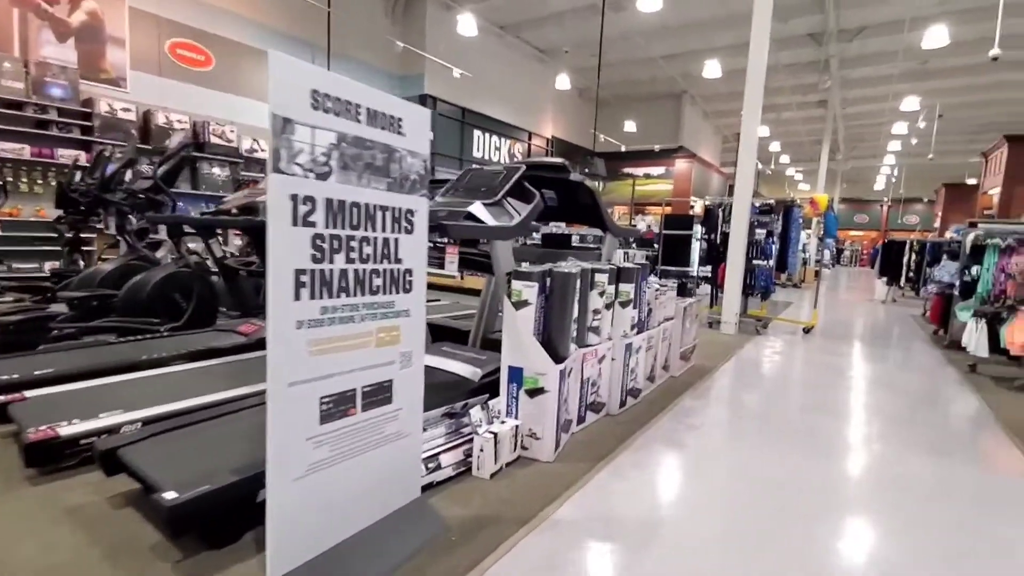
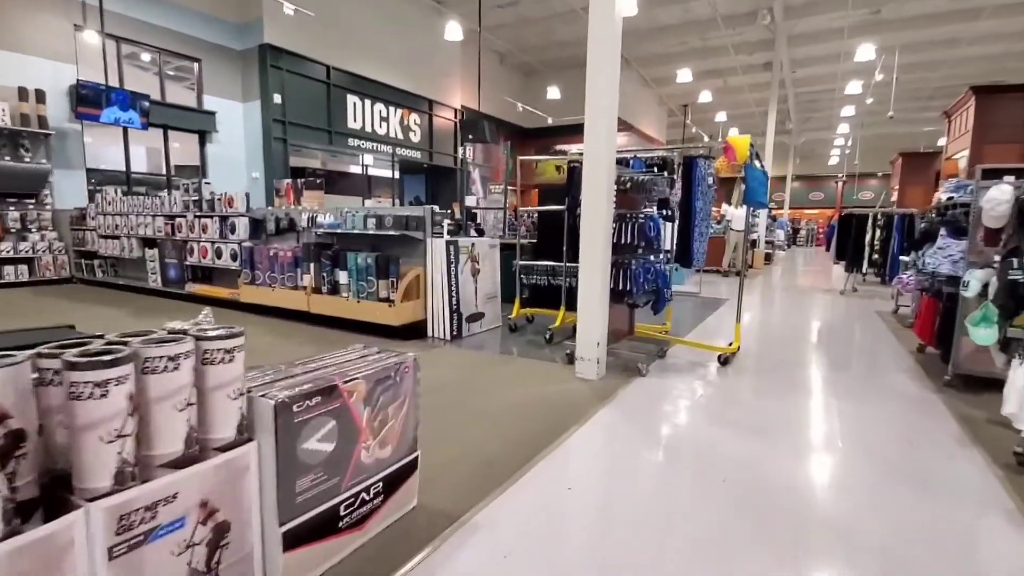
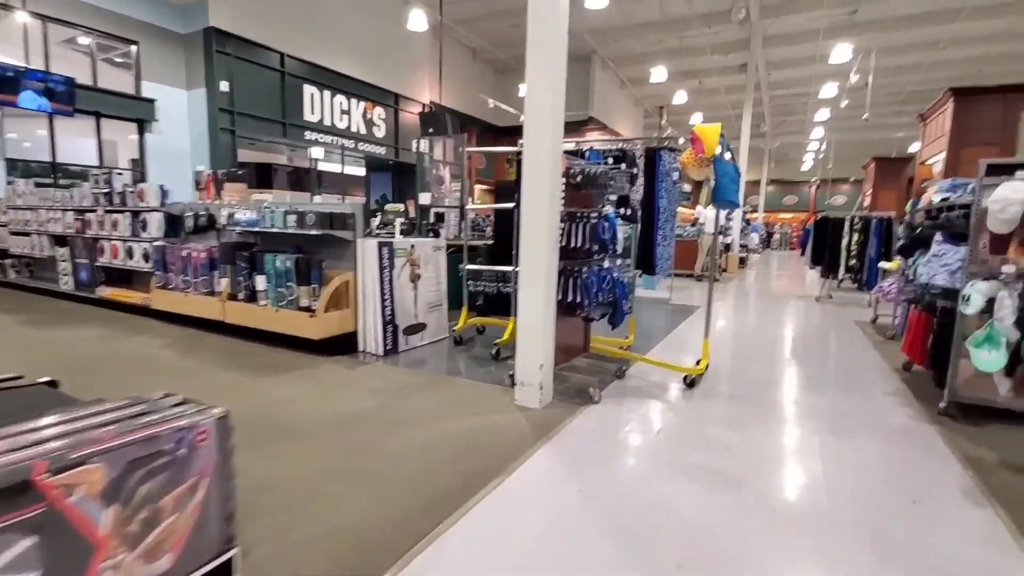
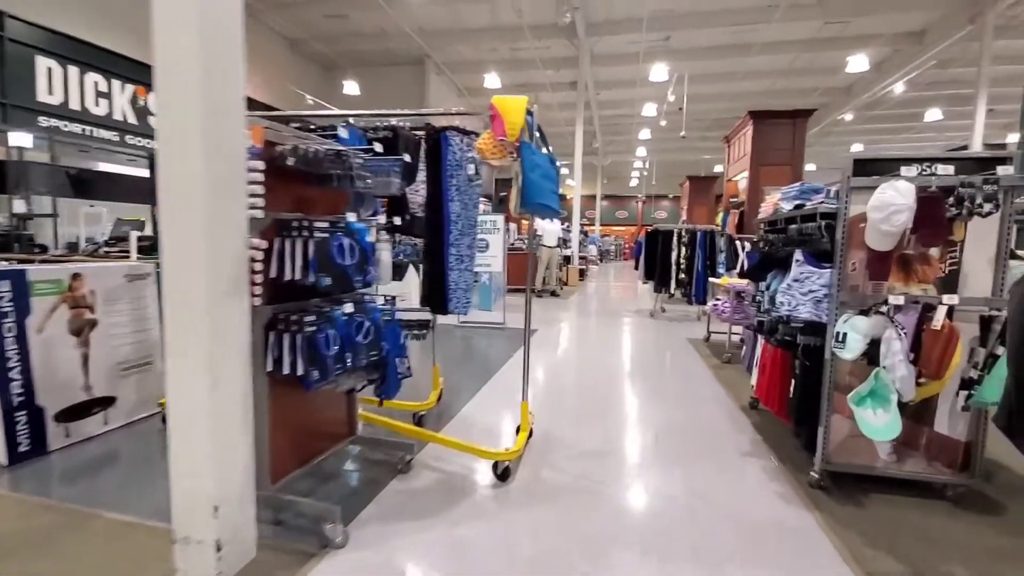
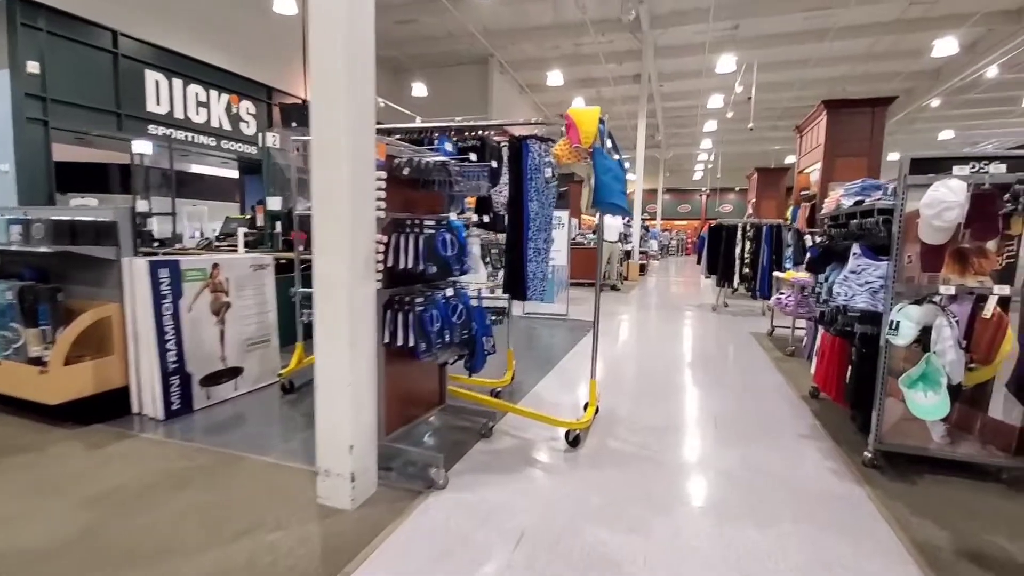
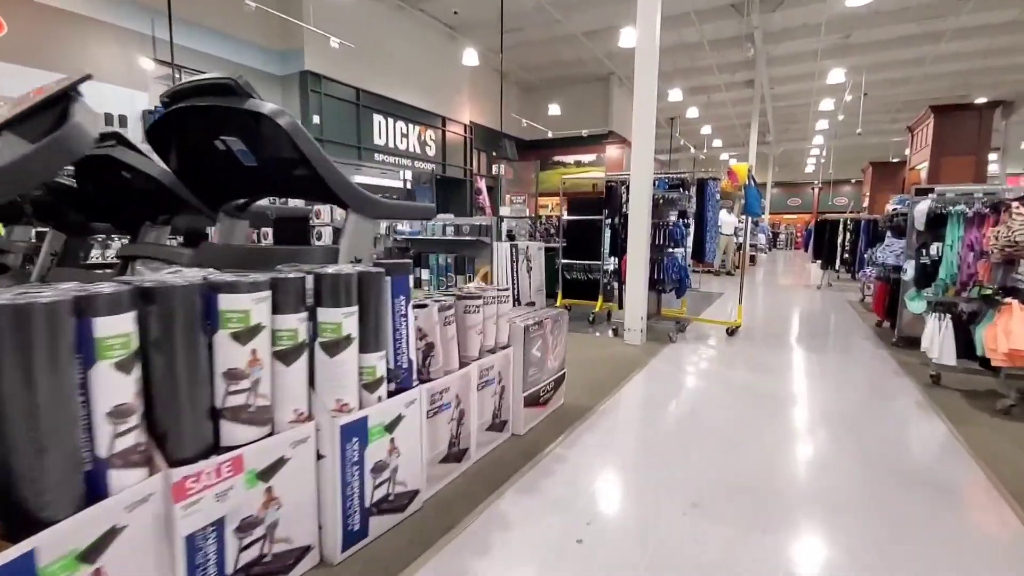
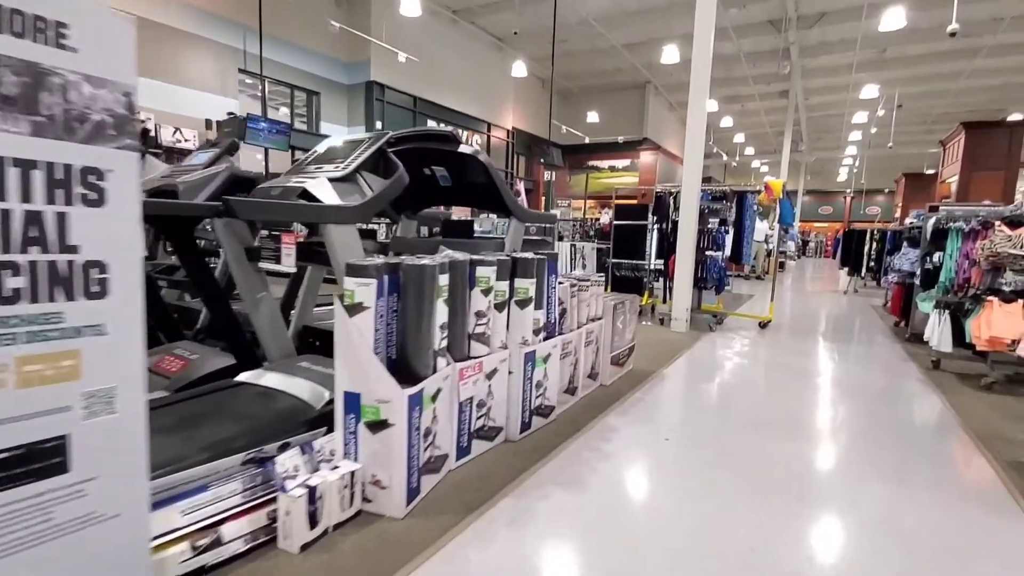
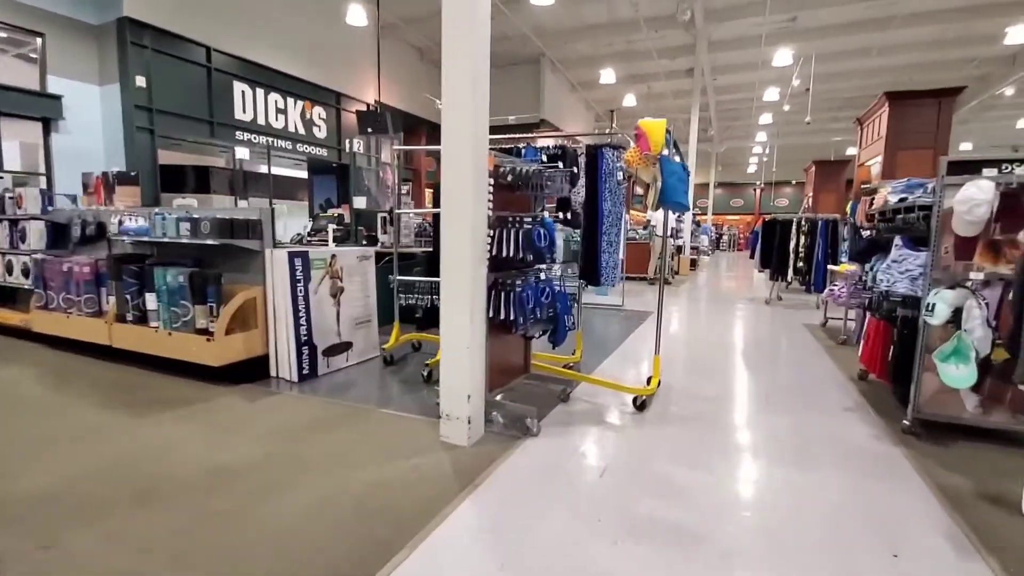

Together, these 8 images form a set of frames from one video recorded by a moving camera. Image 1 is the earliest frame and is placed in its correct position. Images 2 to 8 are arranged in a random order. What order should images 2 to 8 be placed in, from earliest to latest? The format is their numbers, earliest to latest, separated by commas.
7, 6, 2, 3, 8, 5, 4
